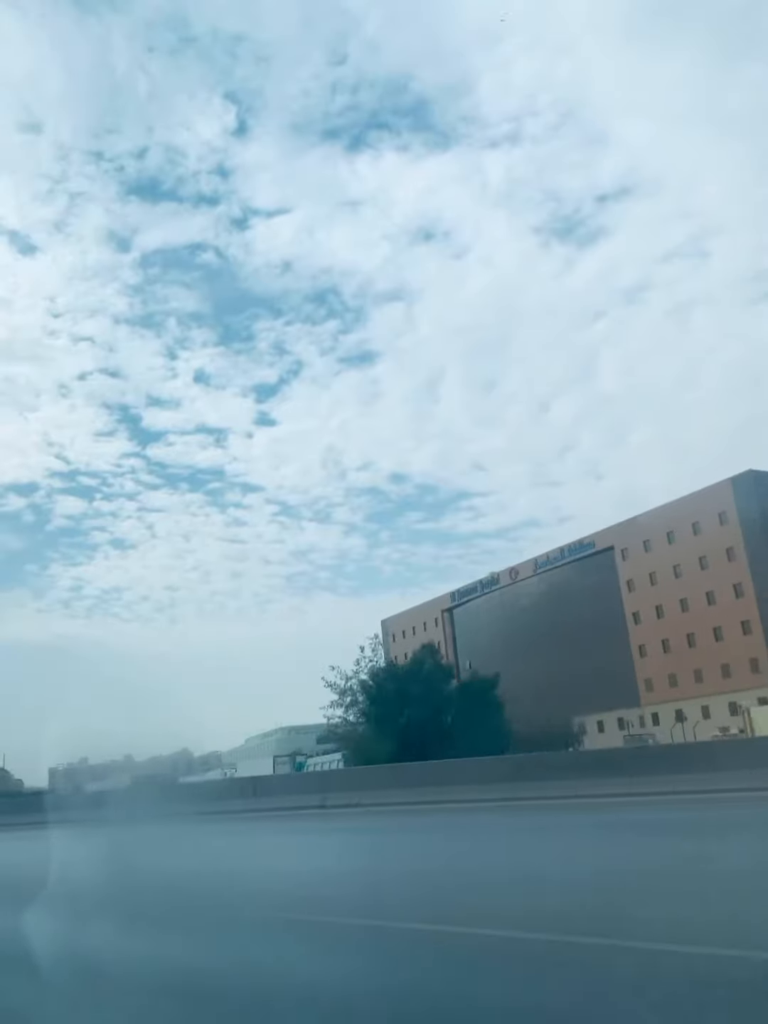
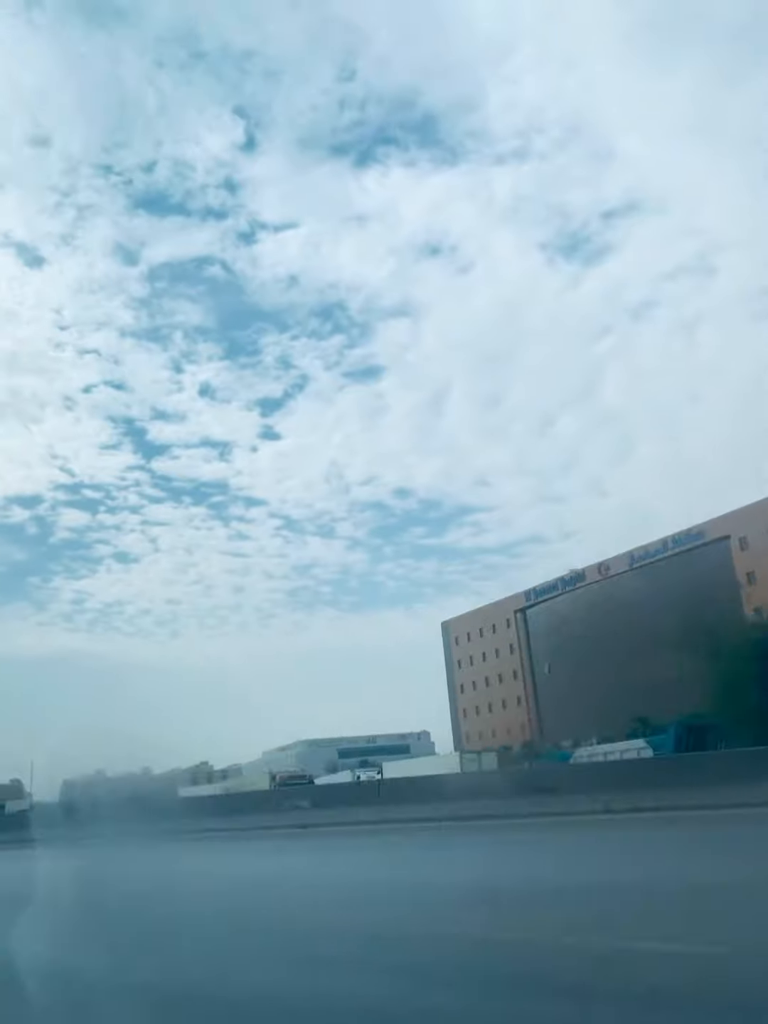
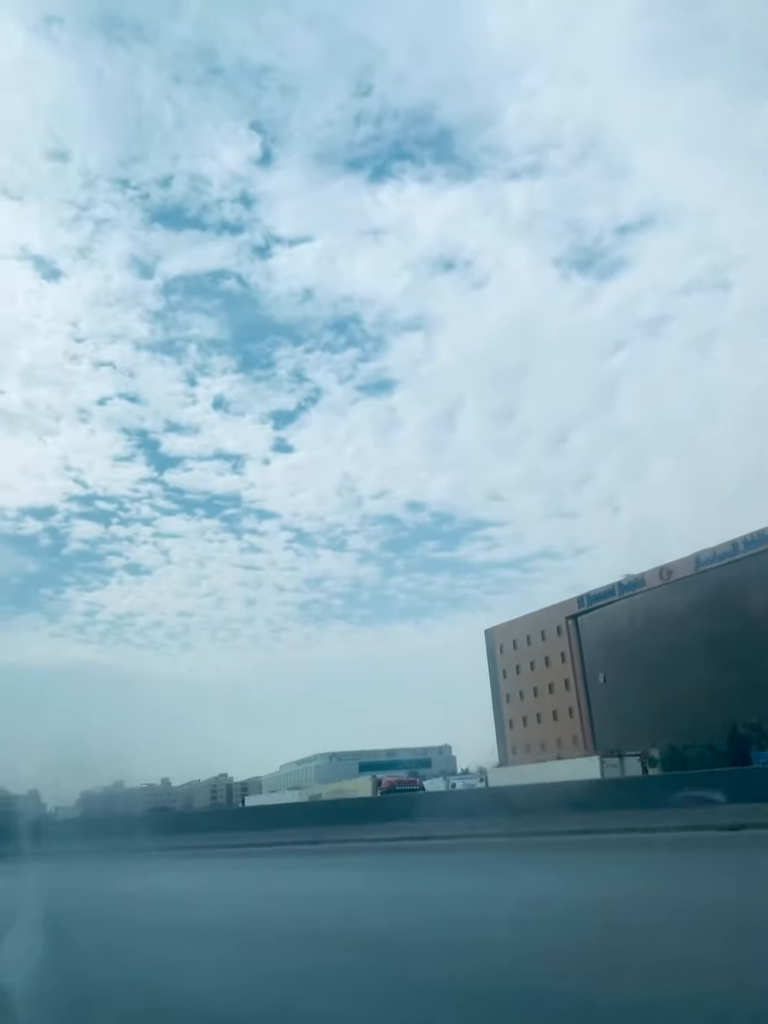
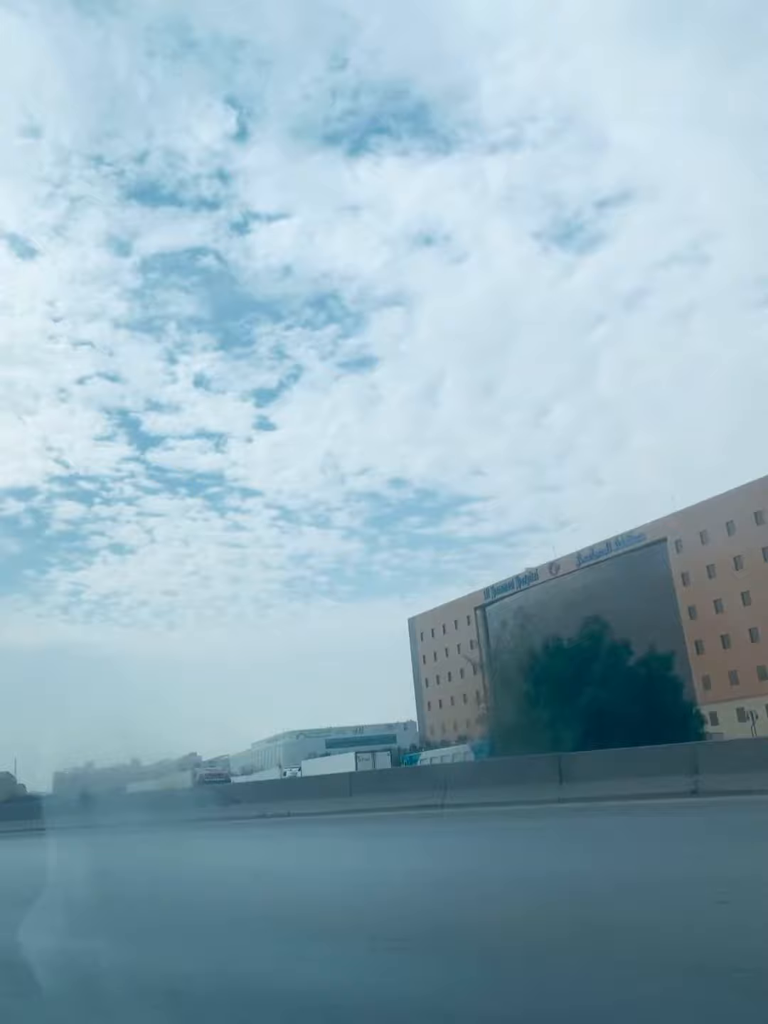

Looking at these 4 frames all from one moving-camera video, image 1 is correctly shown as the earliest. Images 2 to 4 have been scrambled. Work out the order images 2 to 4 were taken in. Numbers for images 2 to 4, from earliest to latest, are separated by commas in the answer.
4, 2, 3
